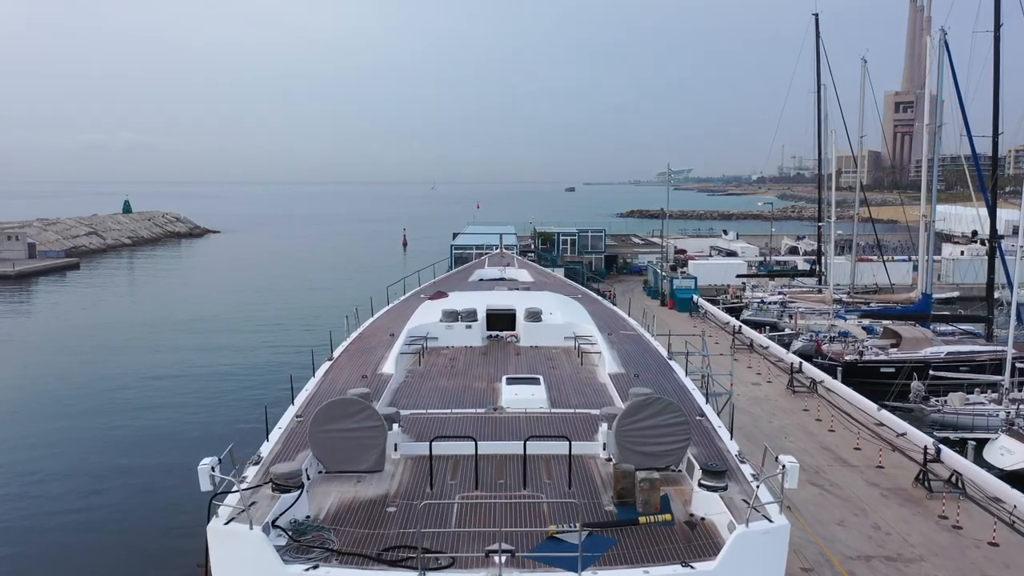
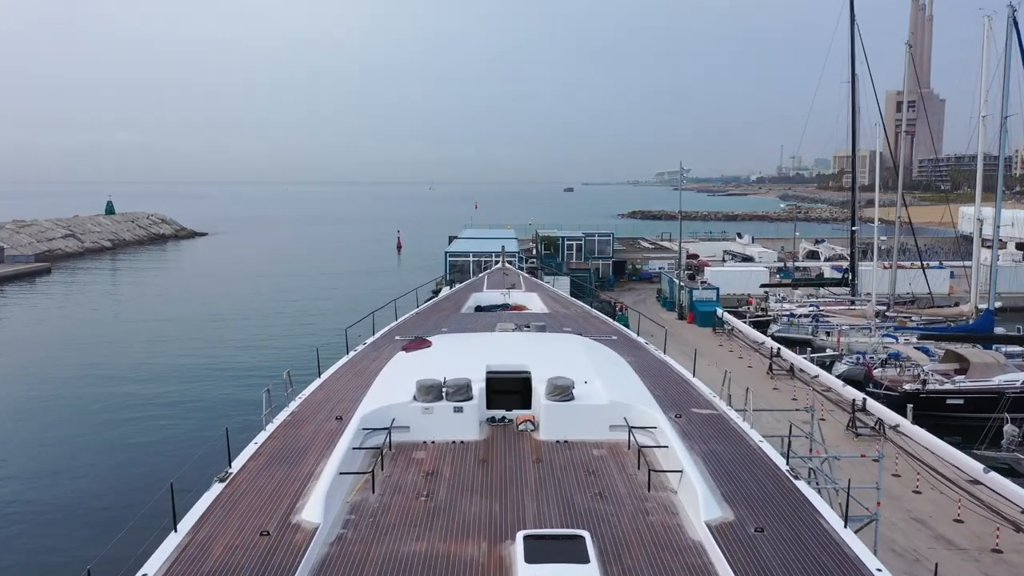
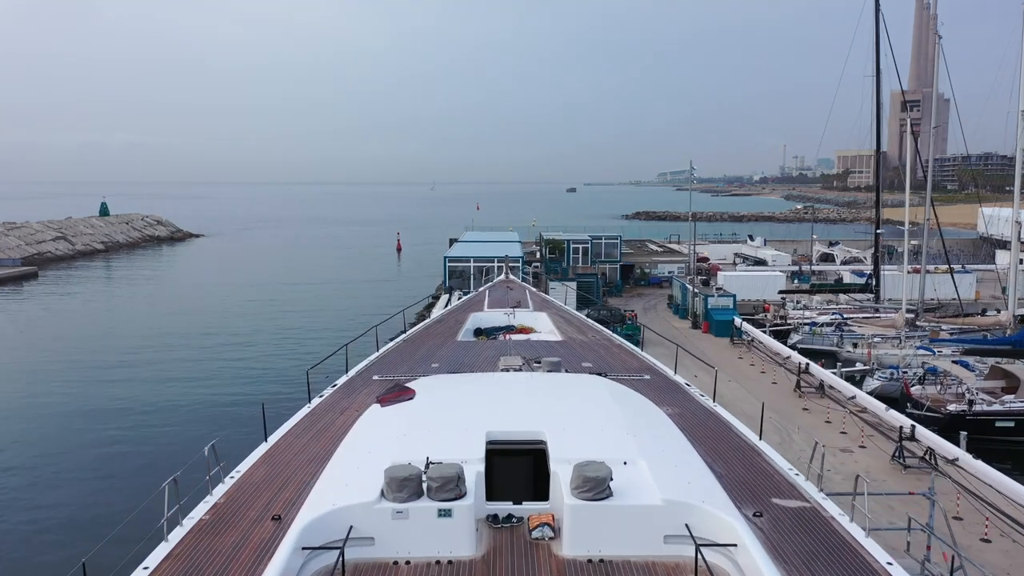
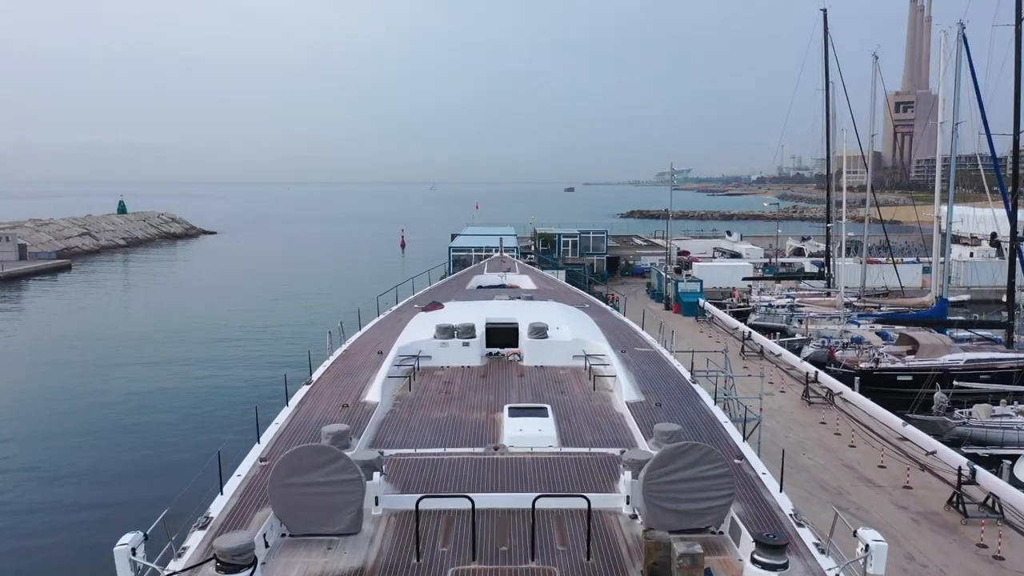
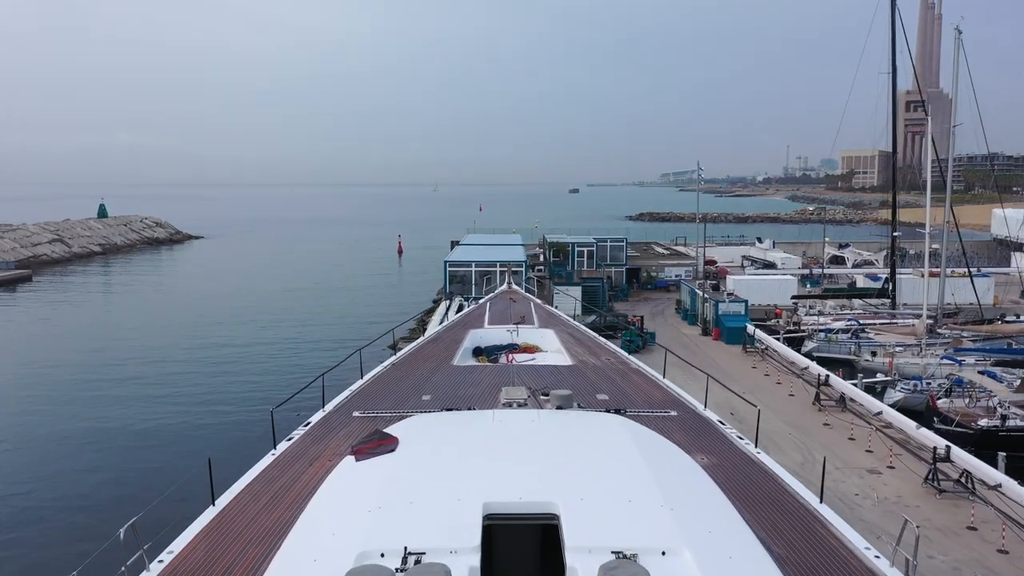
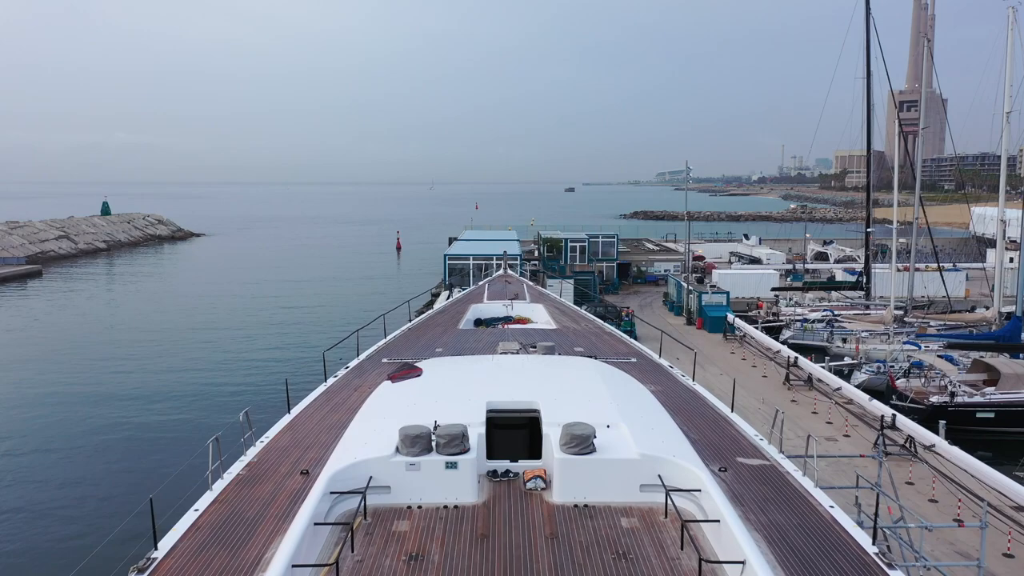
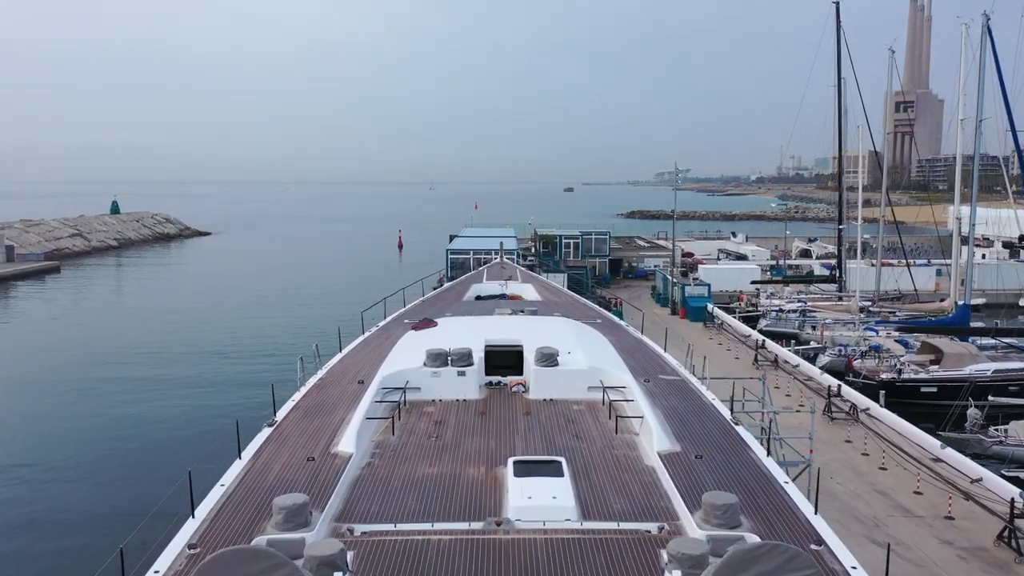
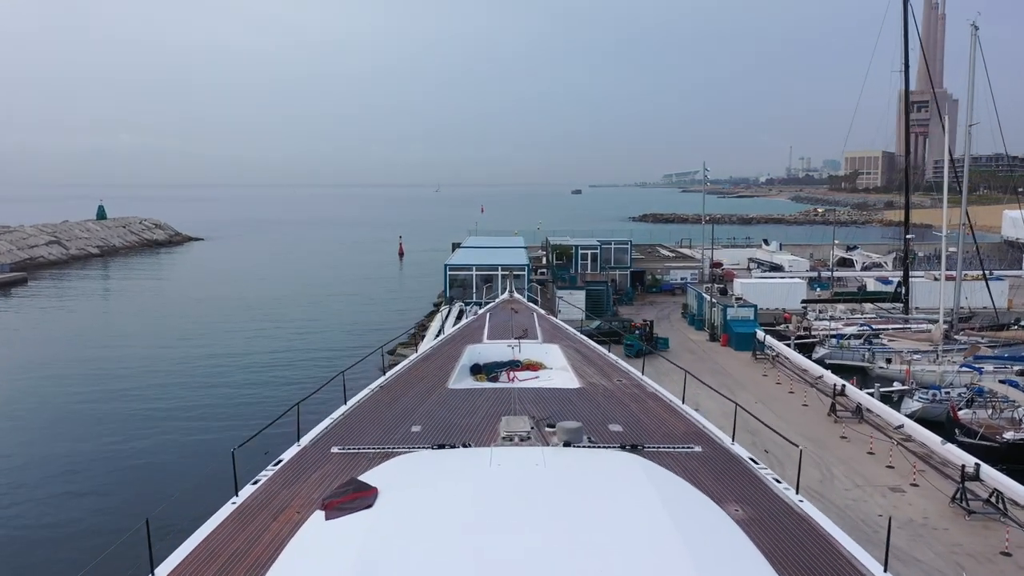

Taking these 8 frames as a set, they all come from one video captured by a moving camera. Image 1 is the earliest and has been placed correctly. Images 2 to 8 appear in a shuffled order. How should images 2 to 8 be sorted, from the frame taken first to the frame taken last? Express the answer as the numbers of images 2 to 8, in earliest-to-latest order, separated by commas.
4, 7, 2, 6, 3, 5, 8
